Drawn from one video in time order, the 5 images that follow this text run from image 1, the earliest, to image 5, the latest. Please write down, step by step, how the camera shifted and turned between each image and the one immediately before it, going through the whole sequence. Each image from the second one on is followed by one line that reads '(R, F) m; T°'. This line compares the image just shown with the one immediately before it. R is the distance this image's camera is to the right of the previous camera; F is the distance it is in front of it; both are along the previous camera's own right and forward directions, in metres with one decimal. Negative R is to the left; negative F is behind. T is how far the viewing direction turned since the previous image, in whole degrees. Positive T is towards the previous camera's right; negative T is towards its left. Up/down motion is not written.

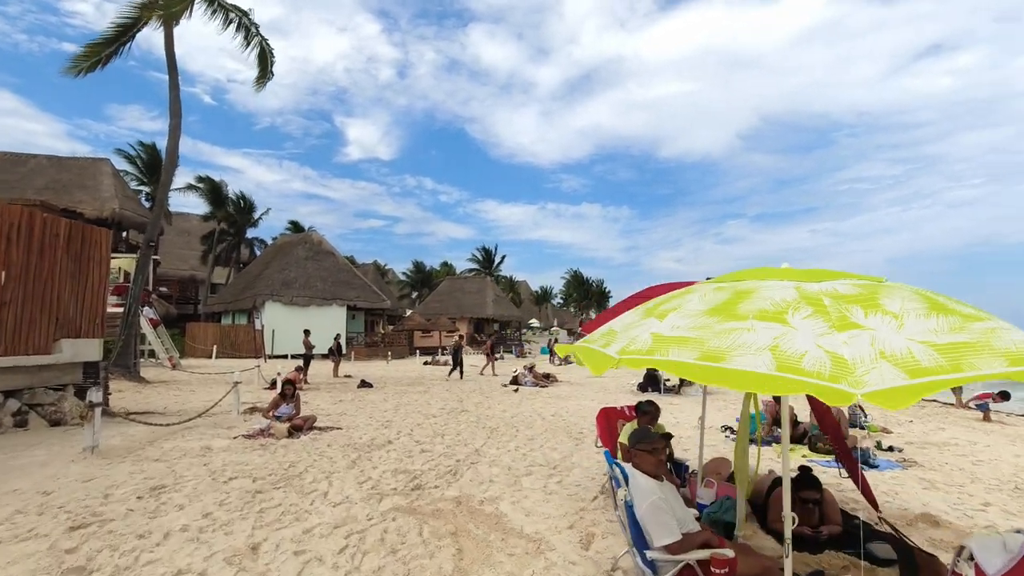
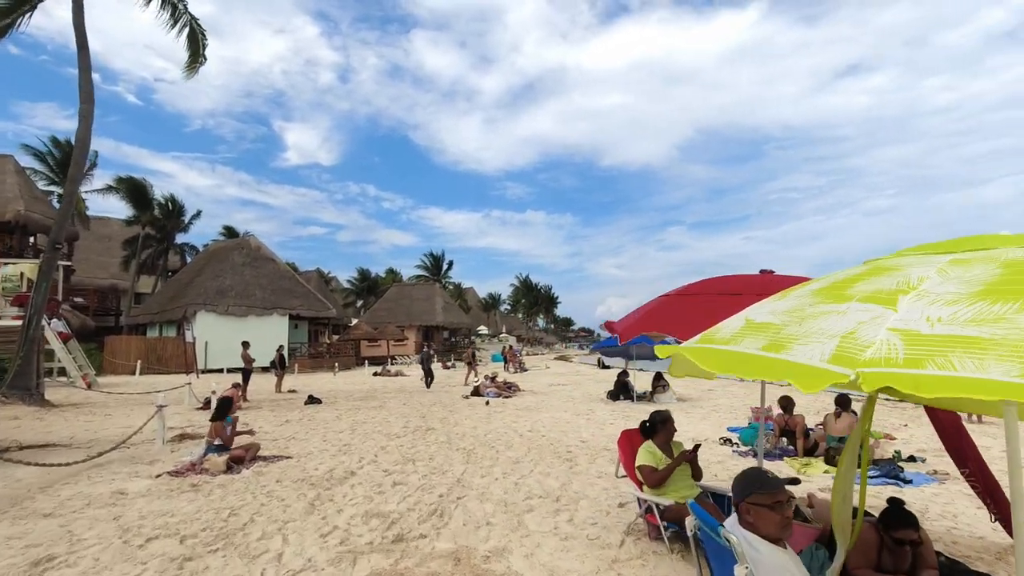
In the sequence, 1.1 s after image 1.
(-0.5, +1.0) m; +6°
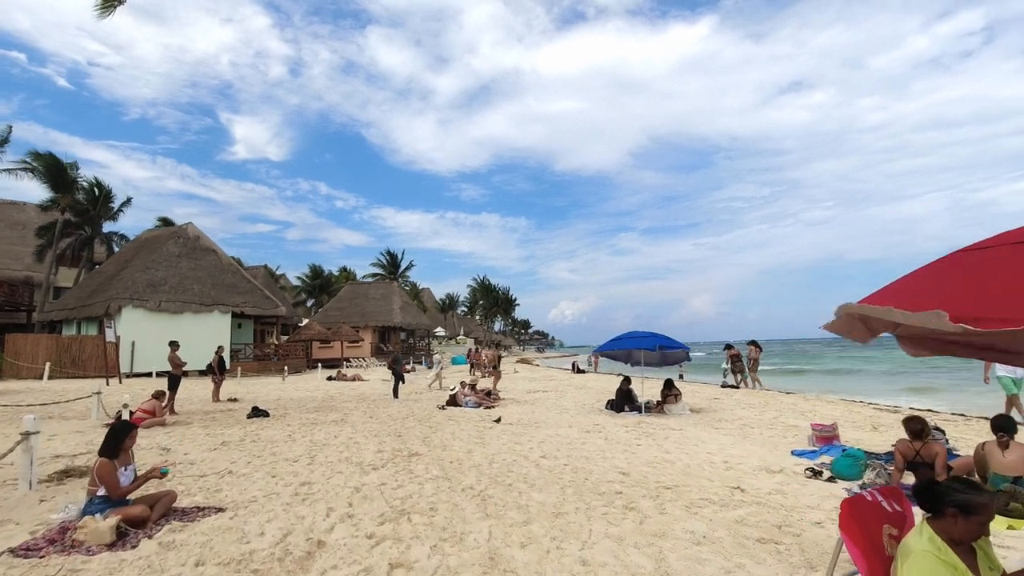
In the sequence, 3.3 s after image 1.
(-0.8, +2.2) m; +5°
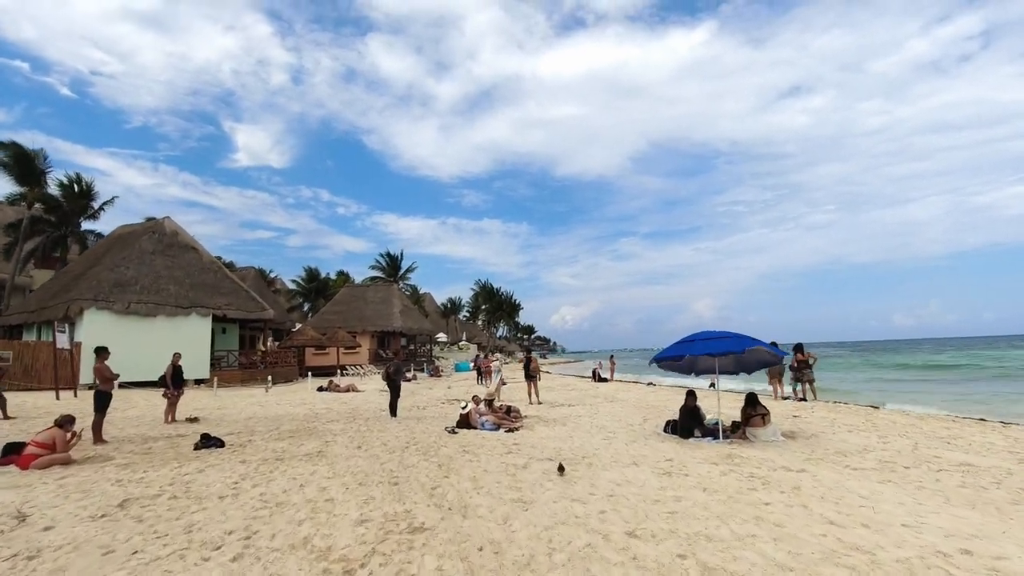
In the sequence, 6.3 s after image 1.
(-0.6, +3.1) m; 0°
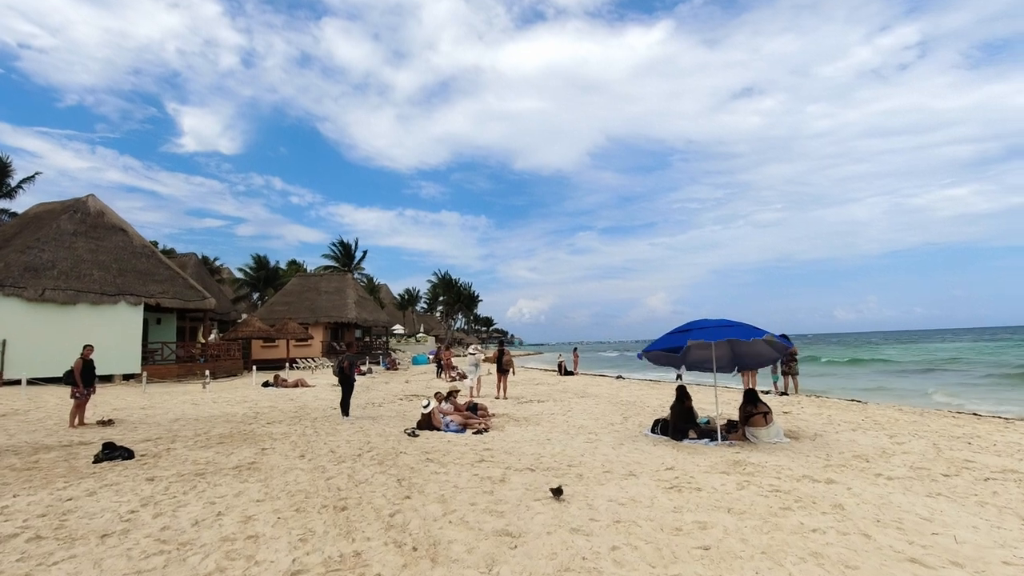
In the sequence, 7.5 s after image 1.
(-0.2, +1.3) m; +4°
